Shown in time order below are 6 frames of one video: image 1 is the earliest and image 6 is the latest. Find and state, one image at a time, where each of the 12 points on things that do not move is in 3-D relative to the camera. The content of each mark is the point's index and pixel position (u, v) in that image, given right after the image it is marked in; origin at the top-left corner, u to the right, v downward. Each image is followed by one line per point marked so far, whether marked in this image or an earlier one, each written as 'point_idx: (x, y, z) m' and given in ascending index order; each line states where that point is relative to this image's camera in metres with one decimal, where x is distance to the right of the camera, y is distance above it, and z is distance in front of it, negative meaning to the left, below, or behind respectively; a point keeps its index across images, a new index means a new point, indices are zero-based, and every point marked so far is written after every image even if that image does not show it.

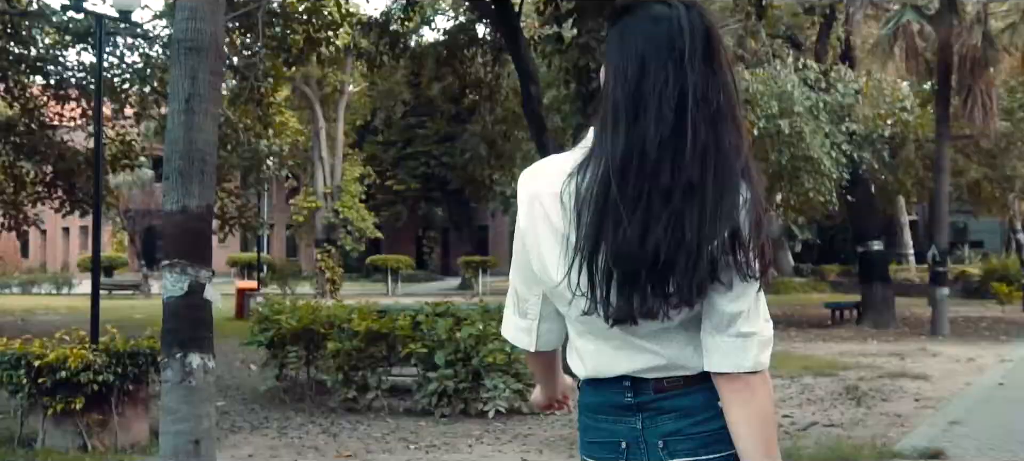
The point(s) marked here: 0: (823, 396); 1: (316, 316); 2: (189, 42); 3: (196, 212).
0: (+2.8, -1.5, +9.5) m
1: (-1.6, -0.7, +8.9) m
2: (-1.3, +0.8, +4.5) m
3: (-1.3, +0.1, +4.4) m
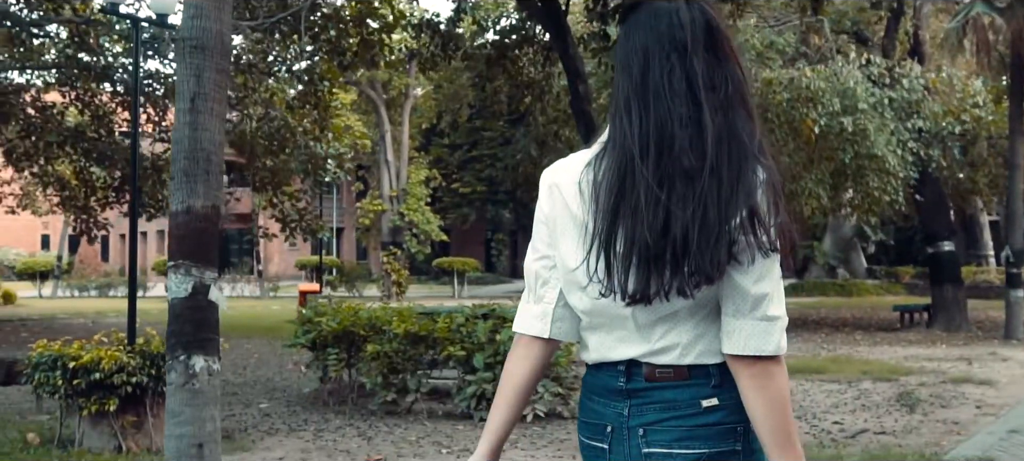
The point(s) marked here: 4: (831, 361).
0: (+3.1, -1.5, +9.2) m
1: (-1.3, -0.7, +8.8) m
2: (-1.3, +0.8, +4.4) m
3: (-1.3, +0.1, +4.4) m
4: (+3.8, -1.6, +12.8) m
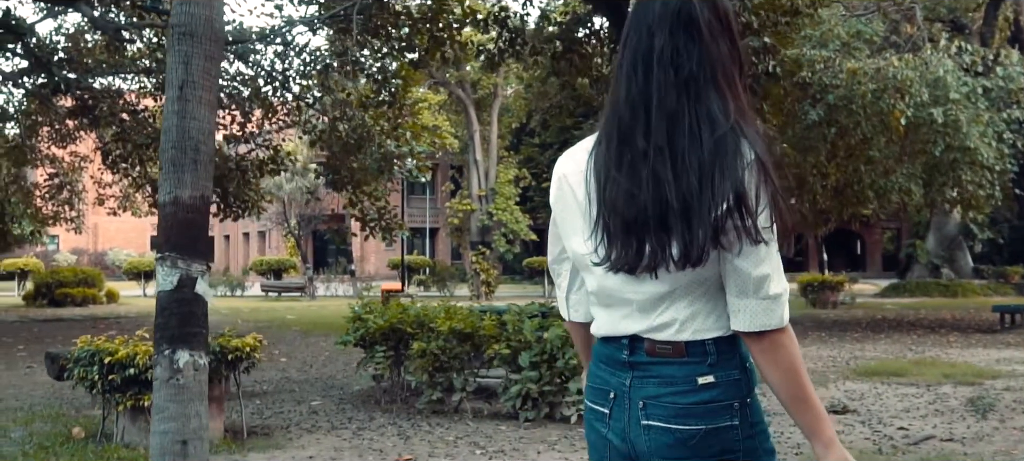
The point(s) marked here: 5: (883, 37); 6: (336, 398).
0: (+3.6, -1.4, +8.6) m
1: (-0.9, -0.7, +8.7) m
2: (-1.3, +0.8, +4.3) m
3: (-1.3, +0.1, +4.2) m
4: (+4.6, -1.5, +12.2) m
5: (+5.9, +3.1, +17.0) m
6: (-1.6, -1.5, +9.5) m
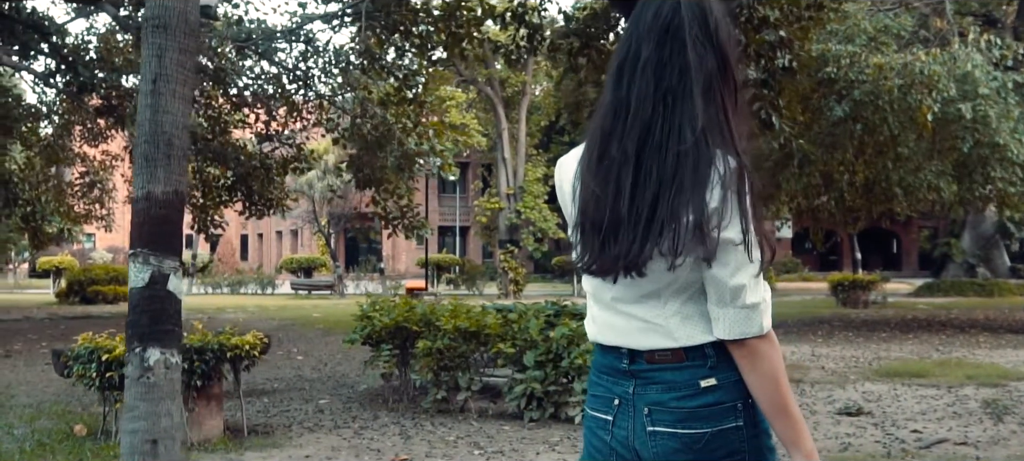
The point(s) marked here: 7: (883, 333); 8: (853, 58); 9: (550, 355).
0: (+3.6, -1.4, +8.4) m
1: (-0.8, -0.7, +8.6) m
2: (-1.4, +0.8, +4.2) m
3: (-1.4, +0.1, +4.2) m
4: (+4.7, -1.5, +11.9) m
5: (+6.2, +3.1, +16.7) m
6: (-1.5, -1.5, +9.5) m
7: (+6.1, -1.7, +17.6) m
8: (+5.0, +2.5, +15.7) m
9: (+0.3, -0.9, +7.8) m
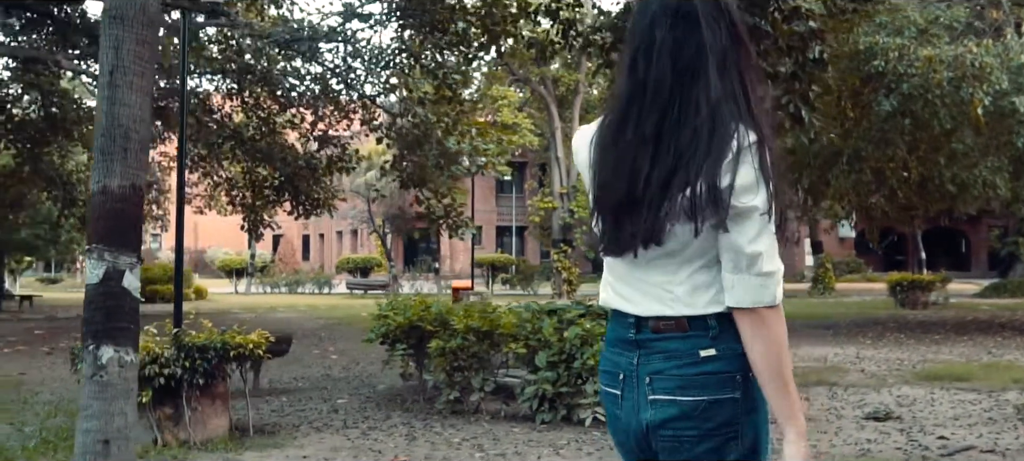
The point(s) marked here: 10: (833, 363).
0: (+3.7, -1.4, +8.0) m
1: (-0.7, -0.6, +8.5) m
2: (-1.5, +0.9, +4.2) m
3: (-1.5, +0.1, +4.1) m
4: (+5.1, -1.5, +11.5) m
5: (+6.8, +3.1, +16.2) m
6: (-1.3, -1.4, +9.4) m
7: (+6.7, -1.7, +17.1) m
8: (+5.5, +2.5, +15.2) m
9: (+0.4, -0.9, +7.6) m
10: (+3.7, -1.5, +12.3) m
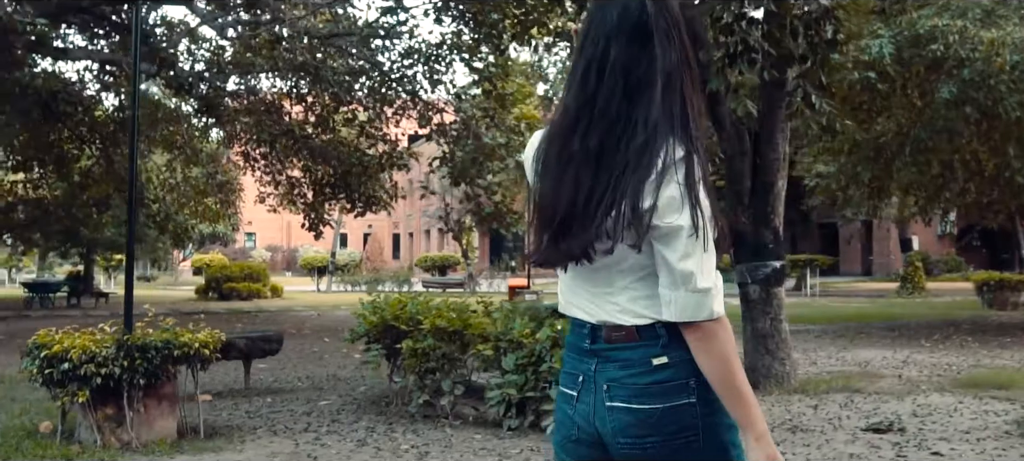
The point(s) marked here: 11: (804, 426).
0: (+3.5, -1.3, +7.2) m
1: (-0.8, -0.6, +8.1) m
2: (-2.1, +0.9, +3.9) m
3: (-2.1, +0.2, +3.8) m
4: (+5.2, -1.4, +10.6) m
5: (+7.4, +3.2, +15.0) m
6: (-1.4, -1.4, +9.1) m
7: (+7.4, -1.6, +16.0) m
8: (+6.0, +2.6, +14.2) m
9: (+0.1, -0.9, +7.2) m
10: (+3.9, -1.5, +11.5) m
11: (+2.0, -1.4, +7.5) m
